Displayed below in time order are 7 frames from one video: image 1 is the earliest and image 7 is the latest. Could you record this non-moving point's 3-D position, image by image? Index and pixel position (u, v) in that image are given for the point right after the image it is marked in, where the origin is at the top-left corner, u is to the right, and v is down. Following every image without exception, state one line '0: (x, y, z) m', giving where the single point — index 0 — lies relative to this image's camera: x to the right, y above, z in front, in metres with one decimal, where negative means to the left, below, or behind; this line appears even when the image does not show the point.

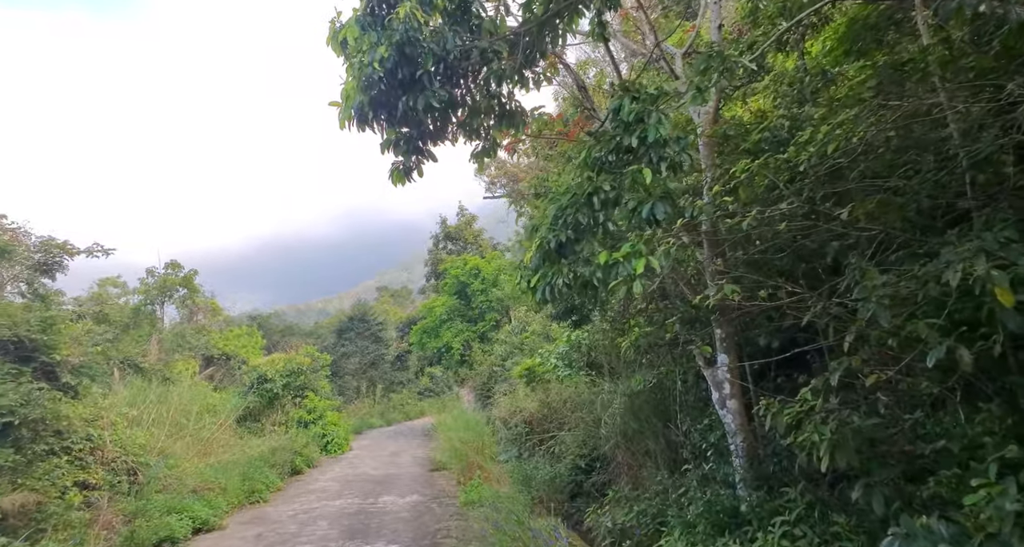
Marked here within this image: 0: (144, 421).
0: (-4.7, -1.9, +7.9) m
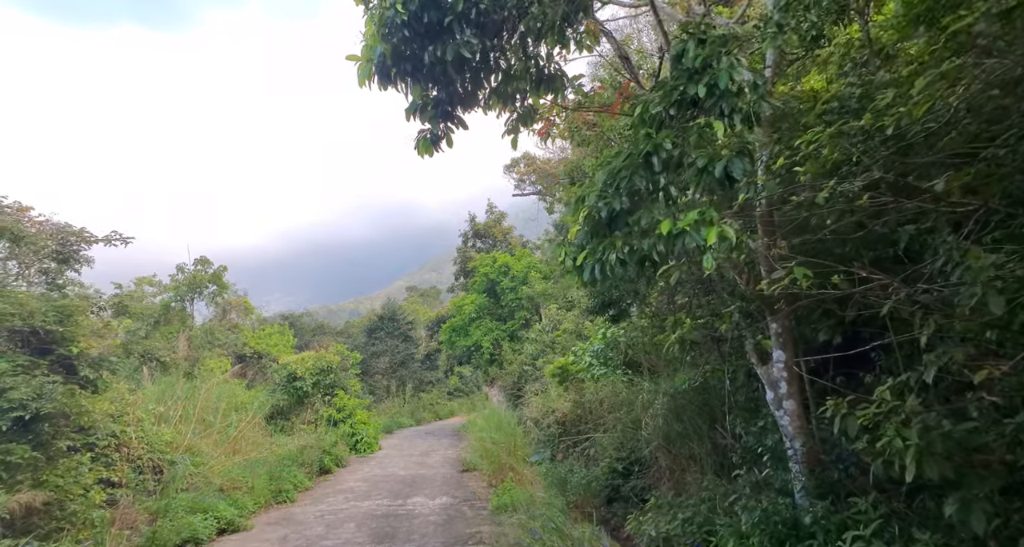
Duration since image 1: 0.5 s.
0: (-4.3, -1.8, +7.8) m
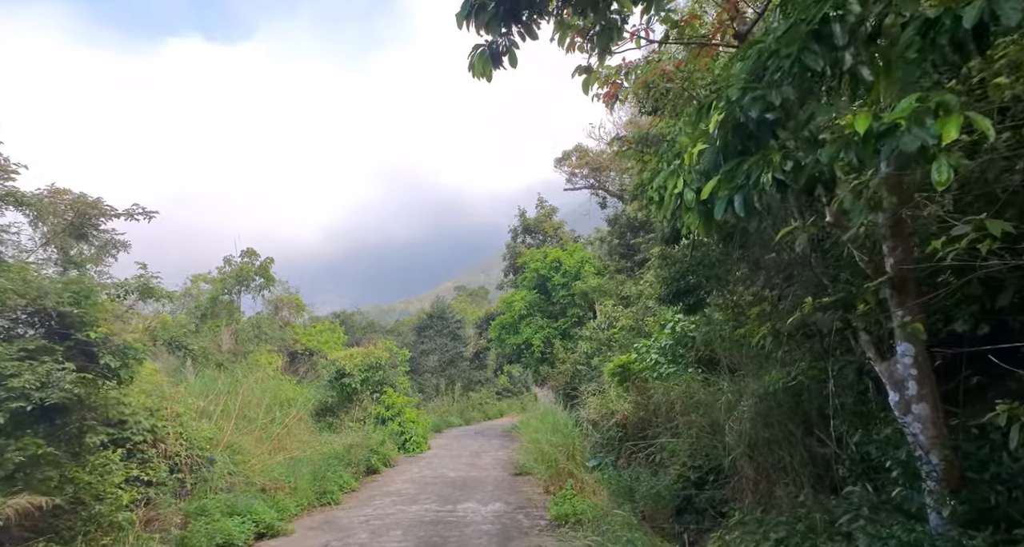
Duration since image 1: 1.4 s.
0: (-3.6, -1.7, +7.5) m
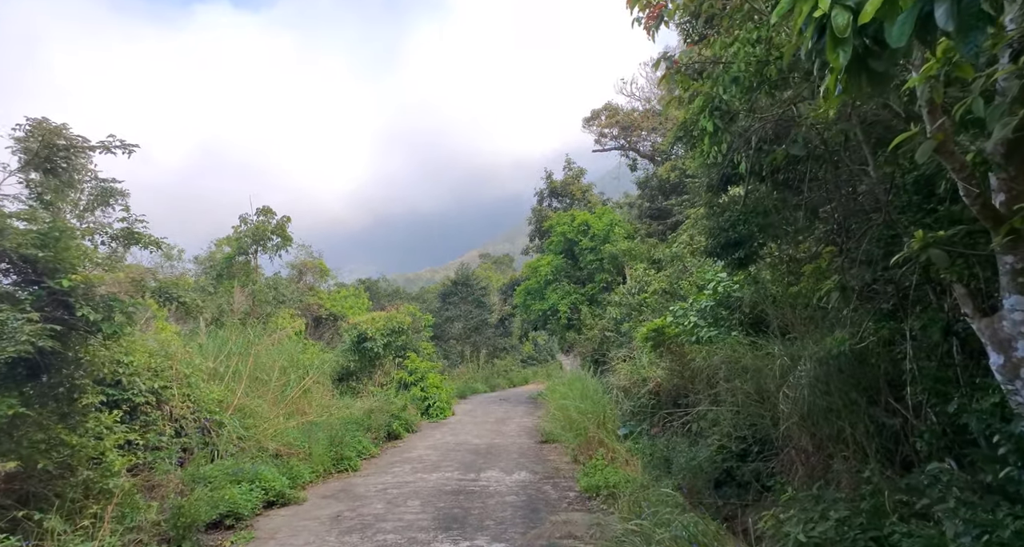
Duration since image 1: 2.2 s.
0: (-3.3, -1.2, +7.1) m
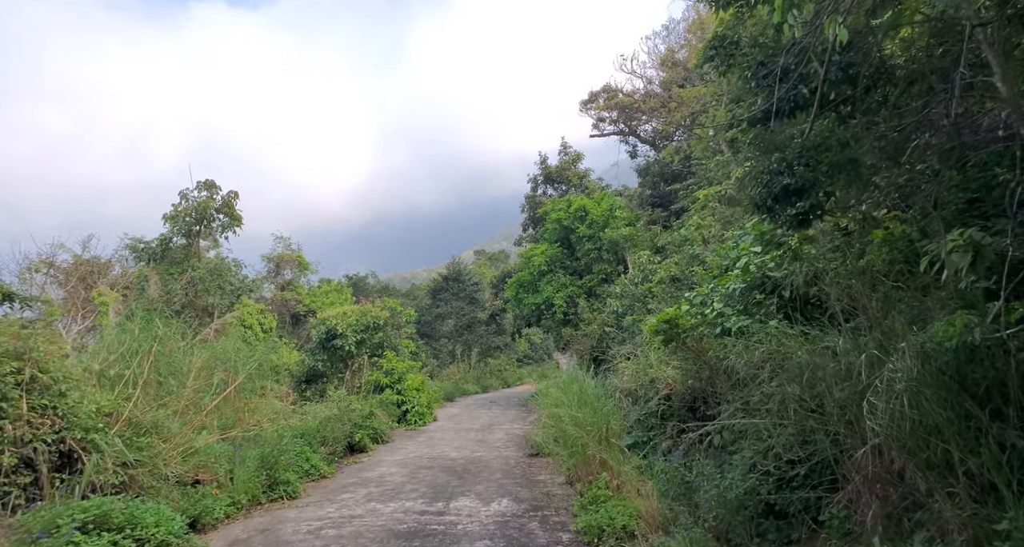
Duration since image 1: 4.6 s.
0: (-3.5, -0.9, +5.6) m
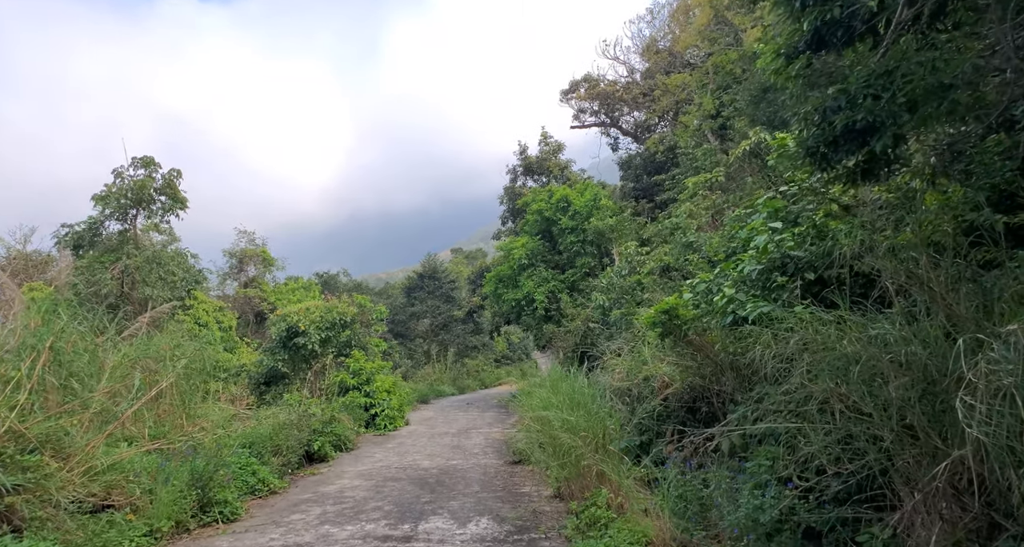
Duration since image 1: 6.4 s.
0: (-3.6, -0.8, +4.5) m
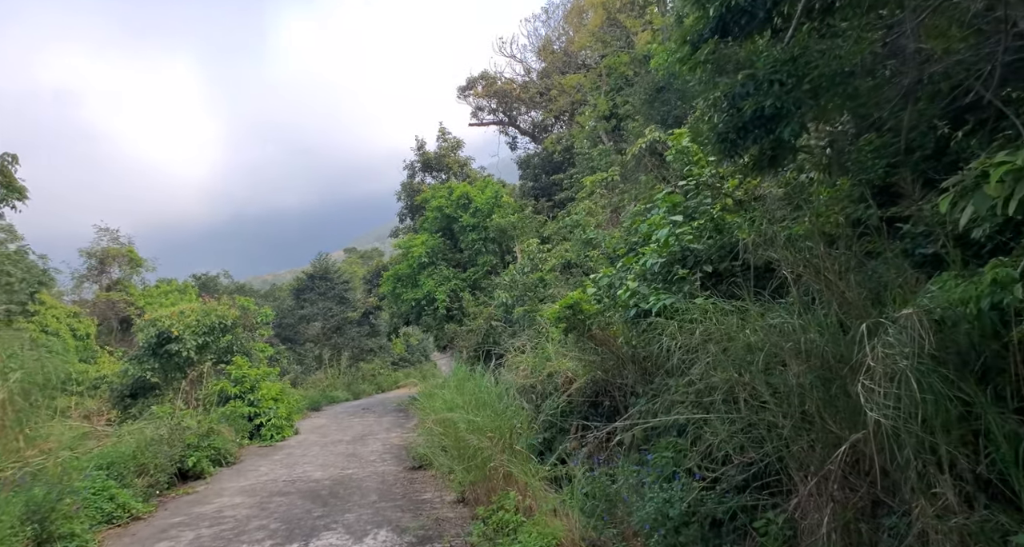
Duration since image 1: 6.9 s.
0: (-4.2, -0.8, +3.6) m
